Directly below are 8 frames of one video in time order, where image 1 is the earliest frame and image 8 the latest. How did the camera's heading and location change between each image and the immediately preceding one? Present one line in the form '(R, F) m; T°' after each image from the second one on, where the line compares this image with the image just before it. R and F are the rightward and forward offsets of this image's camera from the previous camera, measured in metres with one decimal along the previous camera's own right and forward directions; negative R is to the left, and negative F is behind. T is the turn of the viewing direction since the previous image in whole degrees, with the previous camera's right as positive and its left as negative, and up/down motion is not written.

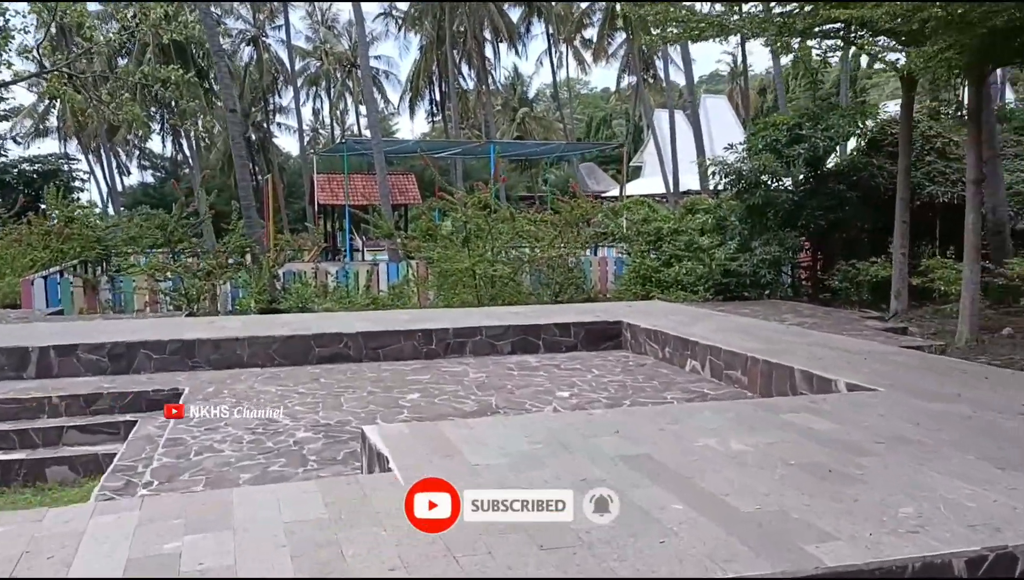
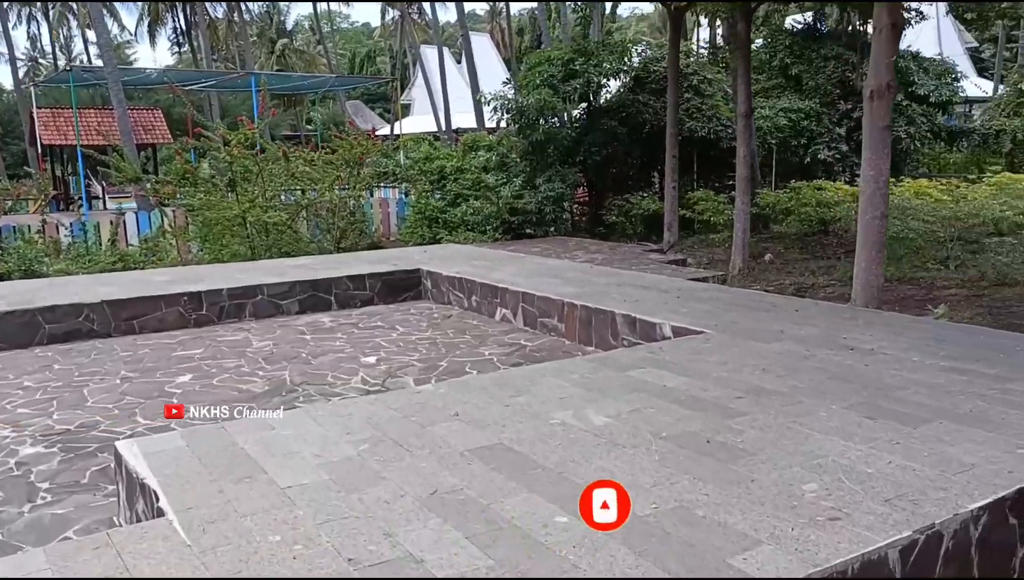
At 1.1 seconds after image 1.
(-0.1, +0.7) m; +16°
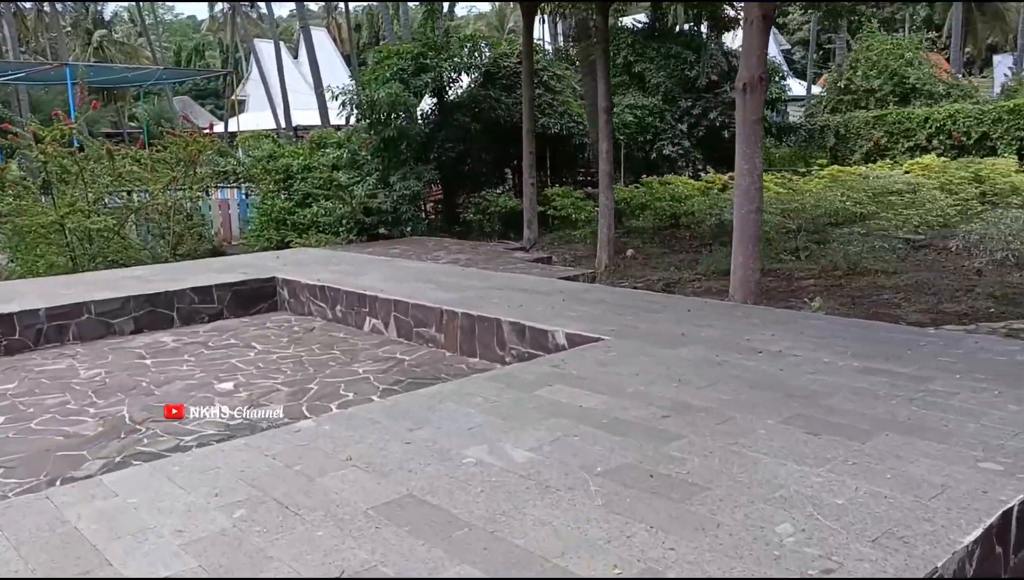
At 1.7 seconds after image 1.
(-0.2, +0.4) m; +11°
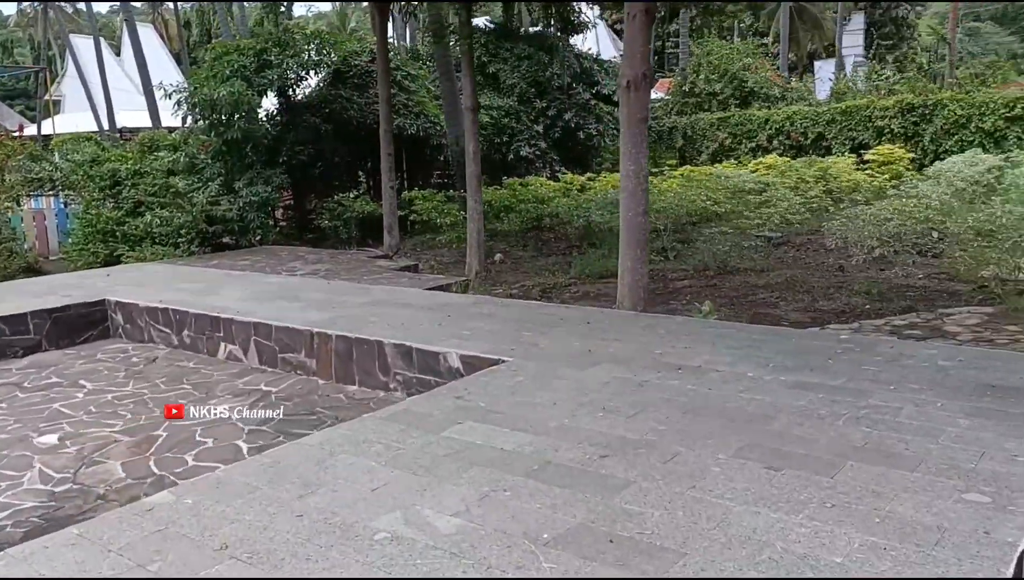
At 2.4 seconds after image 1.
(-0.2, +0.4) m; +11°
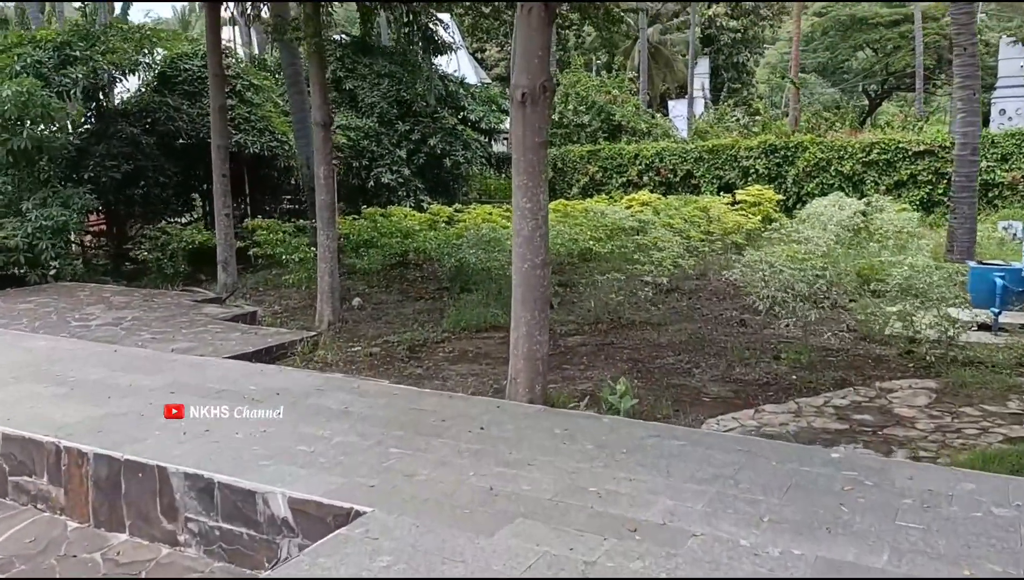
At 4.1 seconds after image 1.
(0.0, +1.3) m; +10°
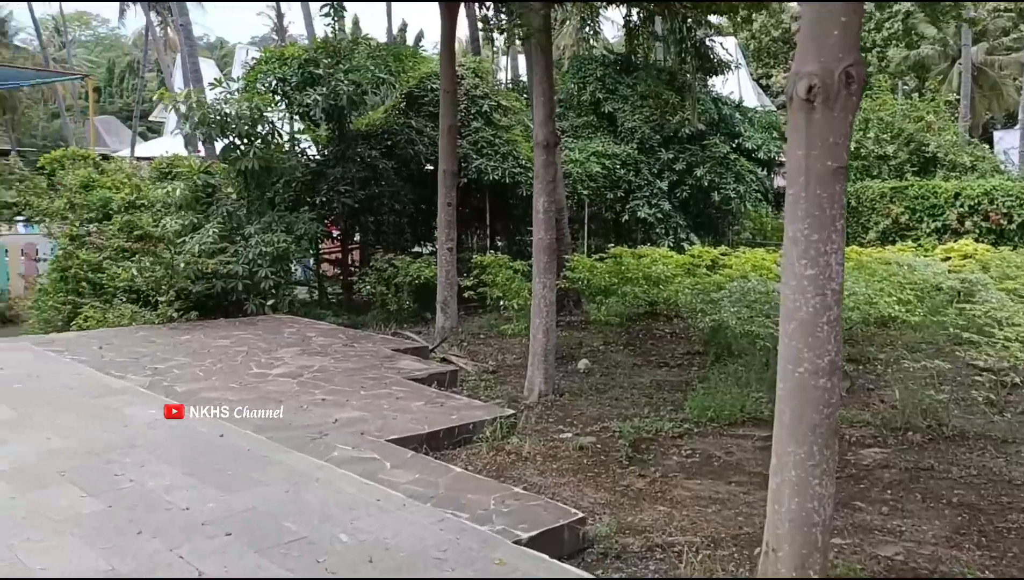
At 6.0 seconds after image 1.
(0.0, +1.6) m; -19°
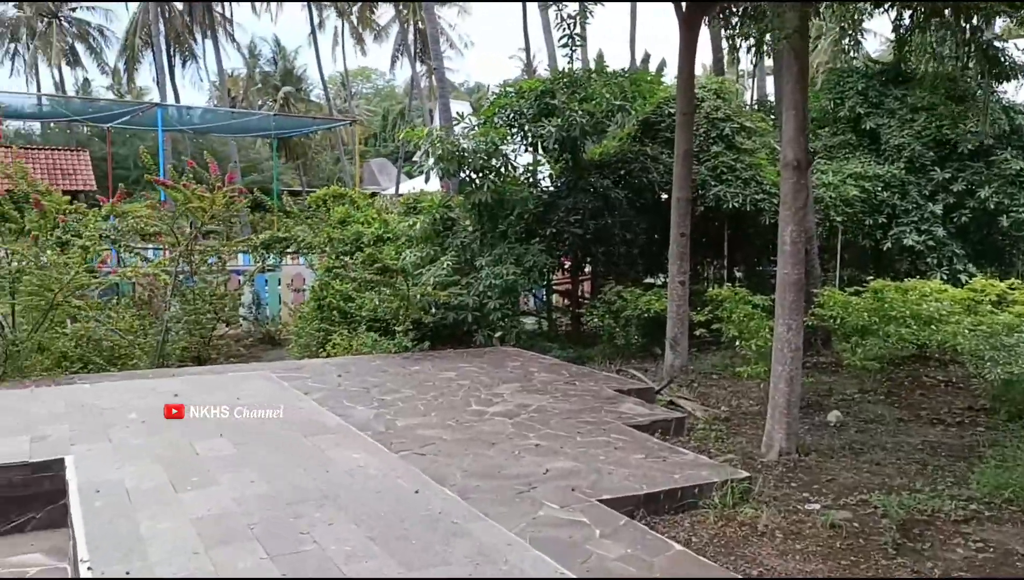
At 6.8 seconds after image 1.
(0.0, +0.5) m; -17°
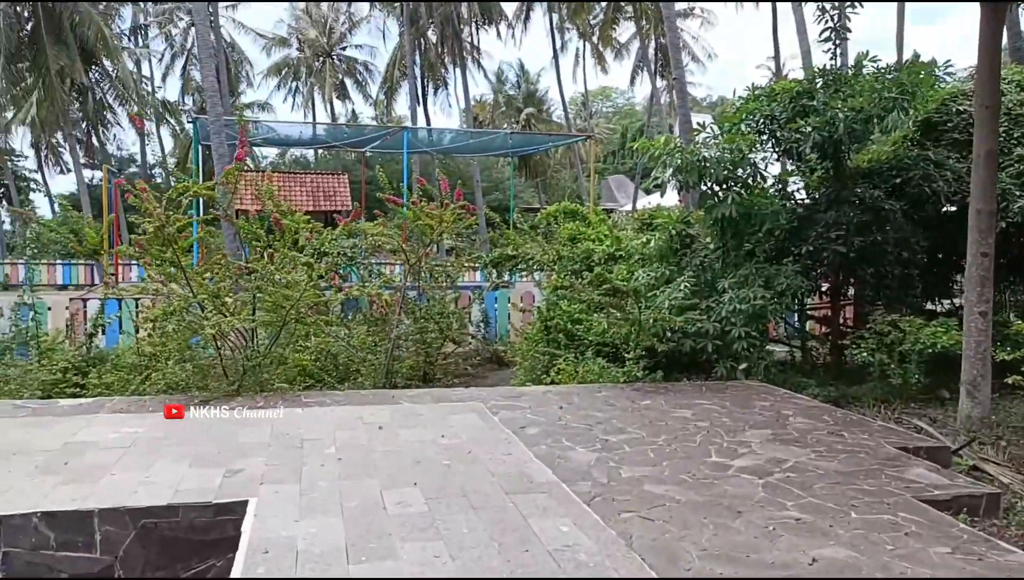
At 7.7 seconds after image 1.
(-0.1, +0.6) m; -17°
